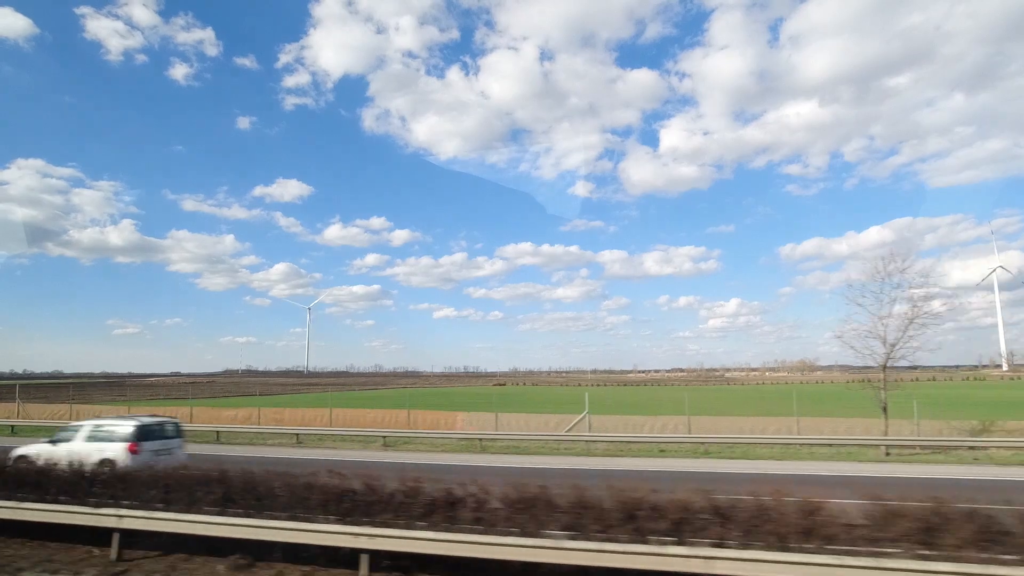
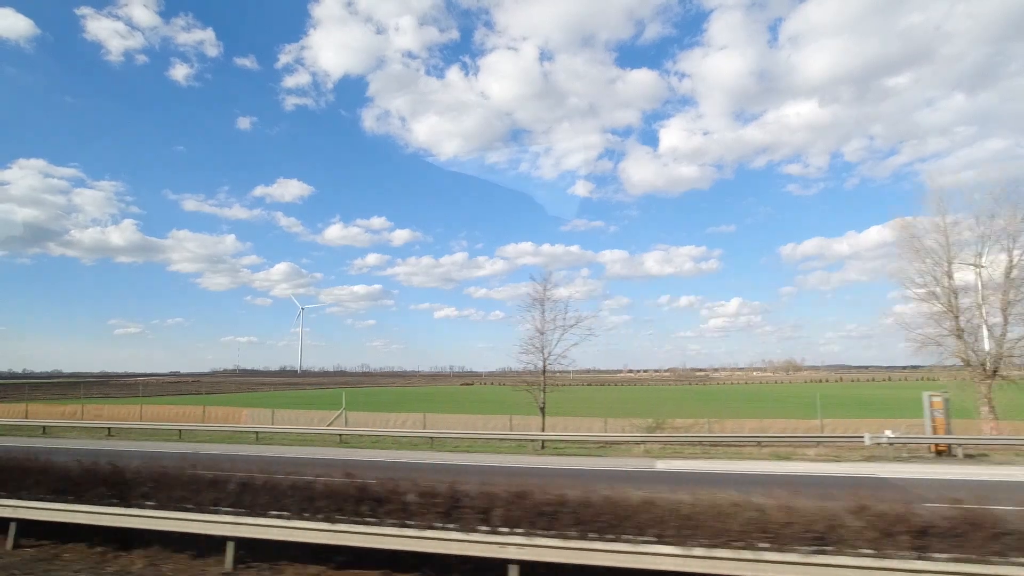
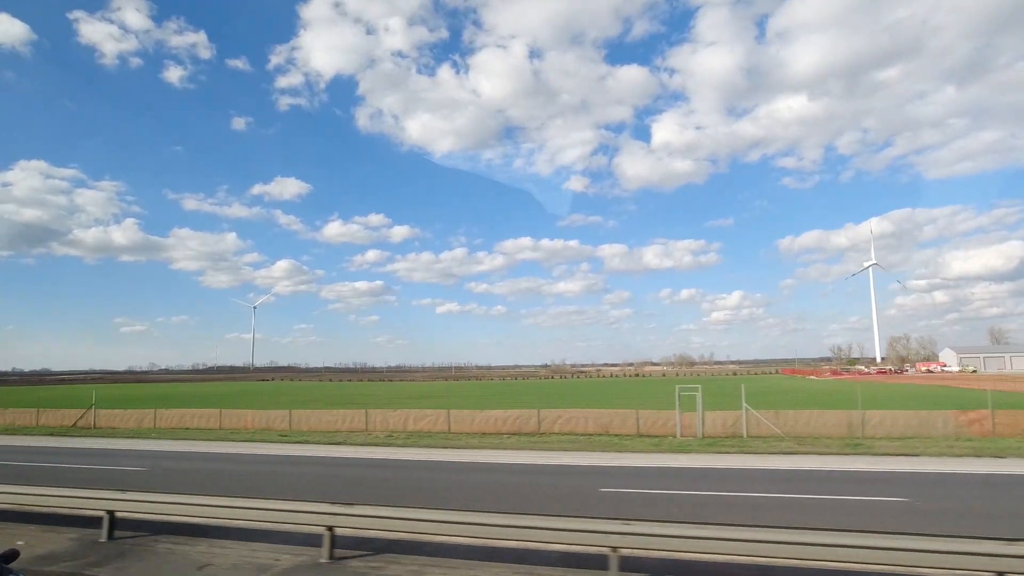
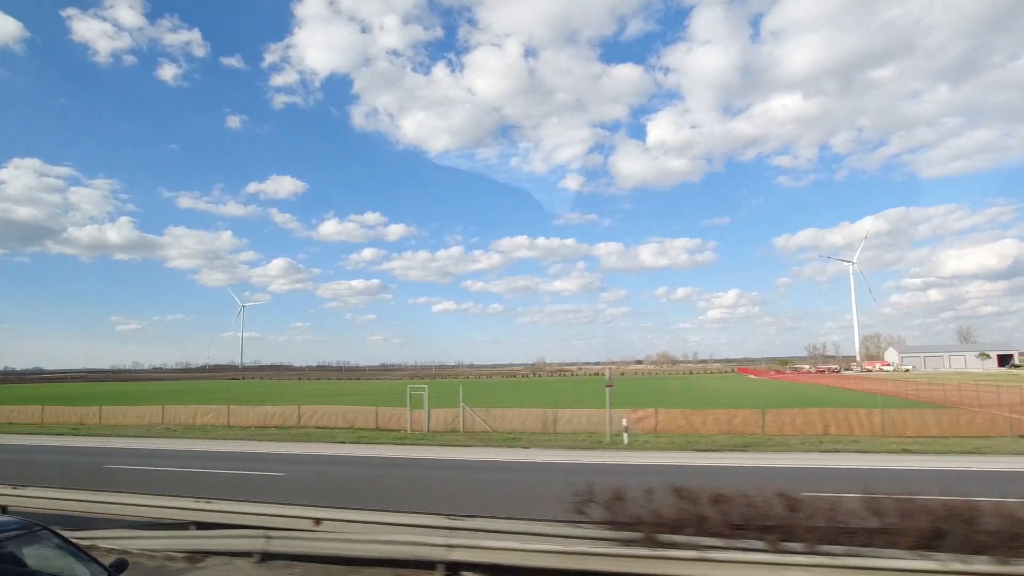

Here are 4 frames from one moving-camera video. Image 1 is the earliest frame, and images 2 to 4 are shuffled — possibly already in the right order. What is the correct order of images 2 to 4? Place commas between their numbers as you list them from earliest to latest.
2, 3, 4
